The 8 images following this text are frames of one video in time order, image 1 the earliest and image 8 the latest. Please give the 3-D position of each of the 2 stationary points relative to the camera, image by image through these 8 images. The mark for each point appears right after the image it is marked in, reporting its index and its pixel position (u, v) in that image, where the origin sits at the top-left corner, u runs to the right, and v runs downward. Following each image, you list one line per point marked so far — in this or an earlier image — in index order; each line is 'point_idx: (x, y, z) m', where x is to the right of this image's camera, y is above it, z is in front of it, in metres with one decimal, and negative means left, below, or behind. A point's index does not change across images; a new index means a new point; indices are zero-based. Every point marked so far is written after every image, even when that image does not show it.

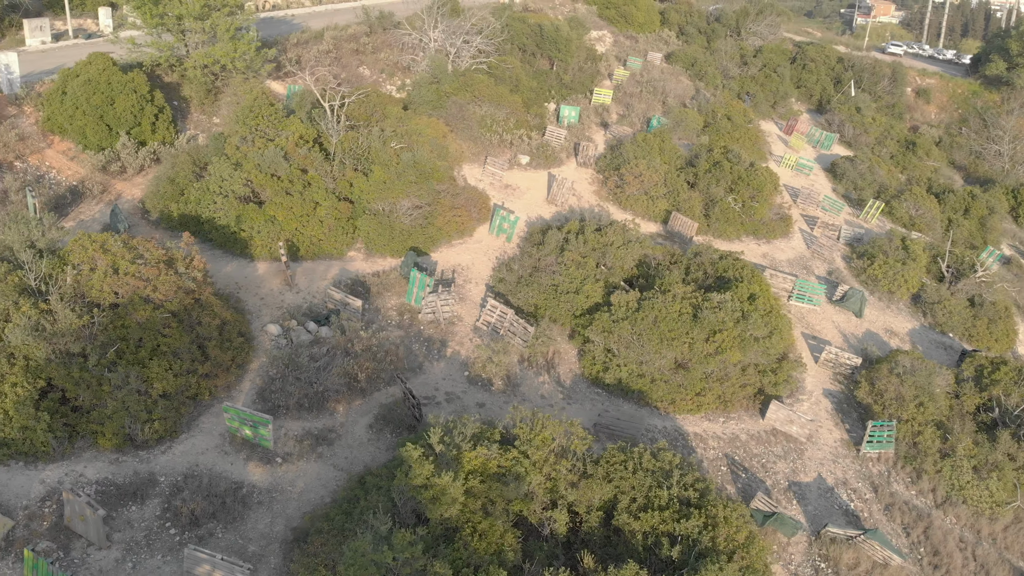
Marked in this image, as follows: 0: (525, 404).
0: (0.0, -2.0, +14.2) m
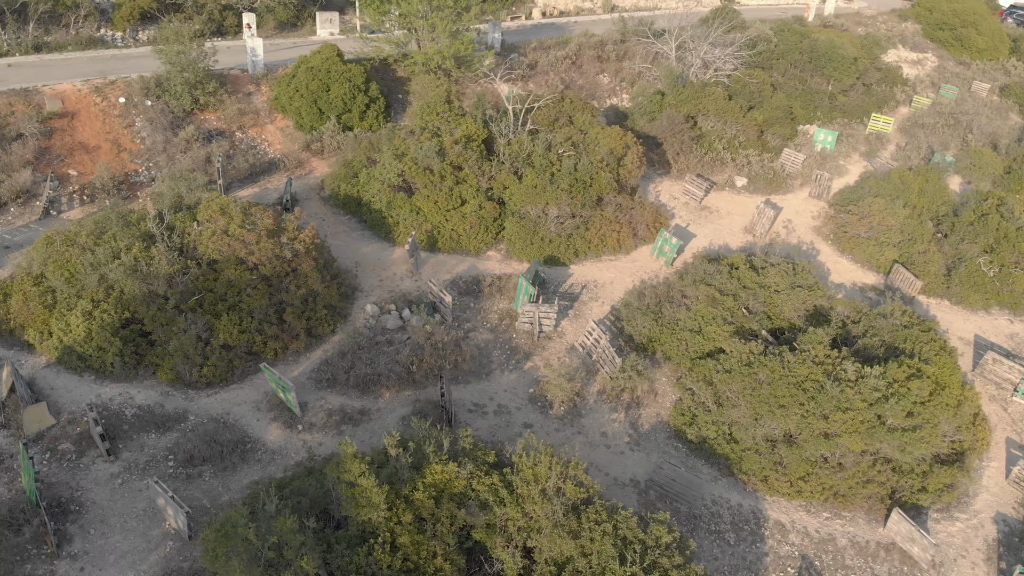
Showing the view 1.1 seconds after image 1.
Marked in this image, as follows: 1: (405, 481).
0: (+0.9, -2.3, +13.4) m
1: (-1.2, -2.2, +10.5) m
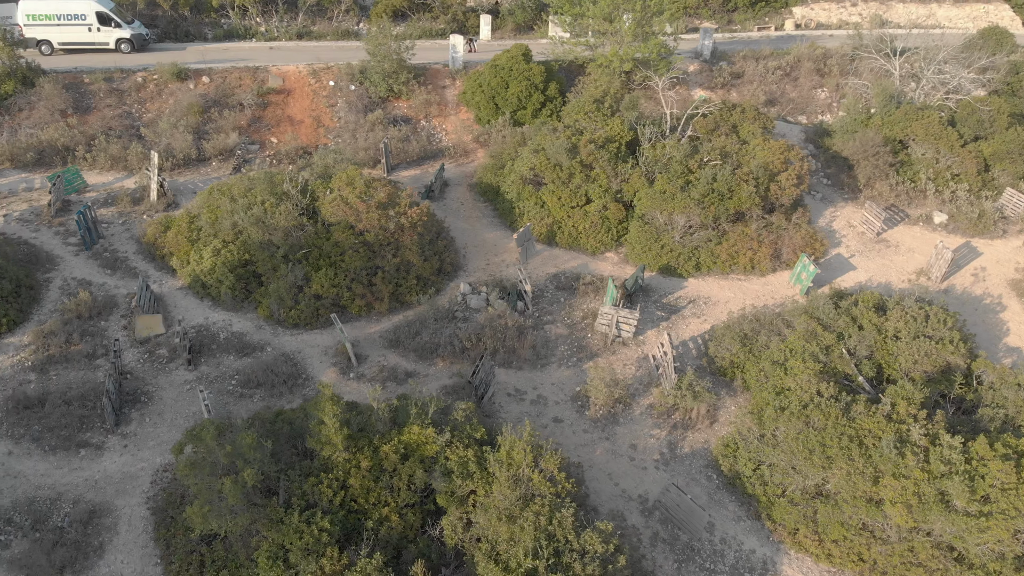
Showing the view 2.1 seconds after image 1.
0: (+1.3, -2.3, +13.2) m
1: (-1.6, -1.8, +11.4) m
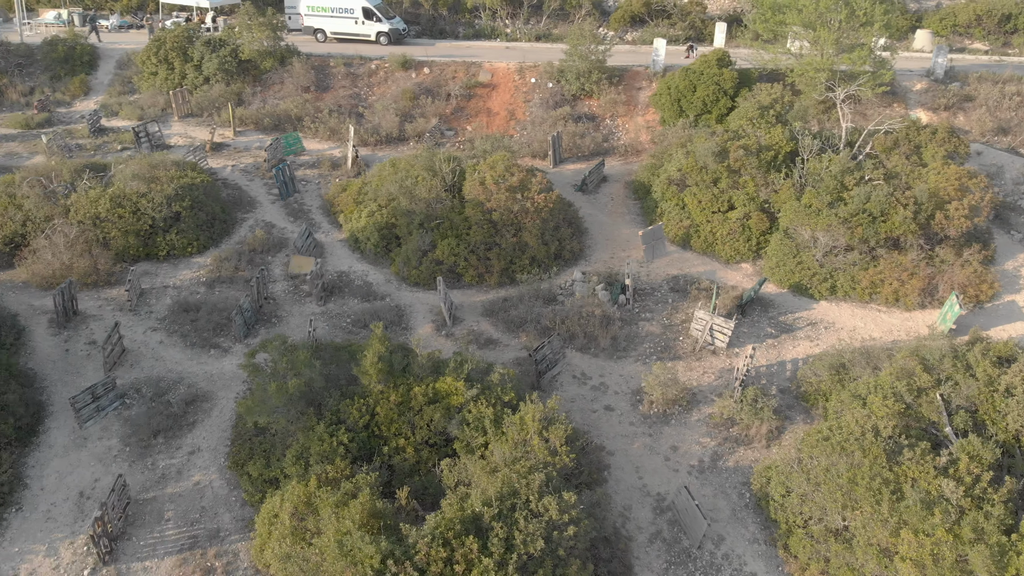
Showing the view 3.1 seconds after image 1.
0: (+2.0, -2.3, +13.3) m
1: (-1.3, -1.3, +12.7) m
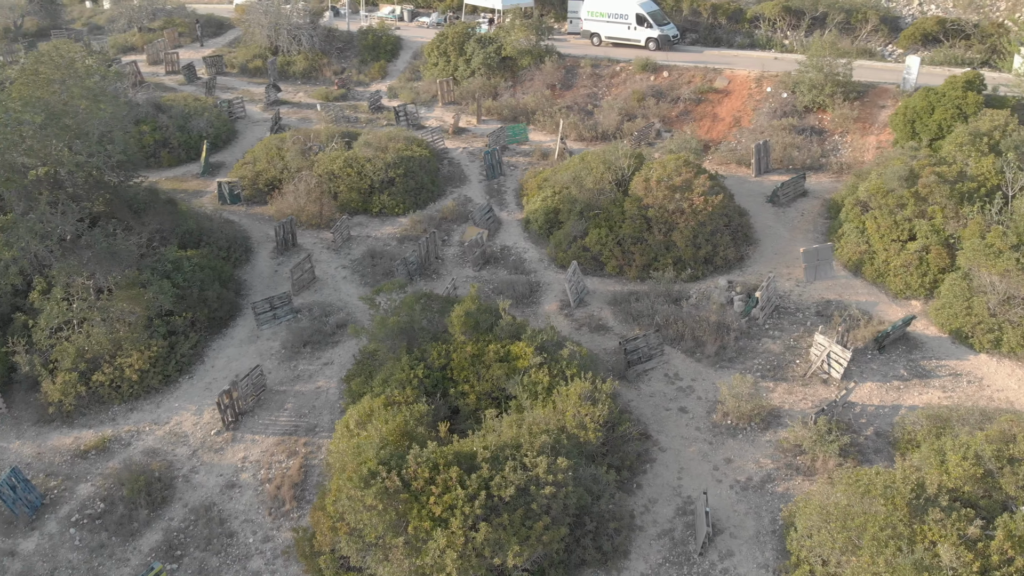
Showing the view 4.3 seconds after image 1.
0: (+2.9, -2.4, +13.3) m
1: (-0.1, -0.8, +14.0) m
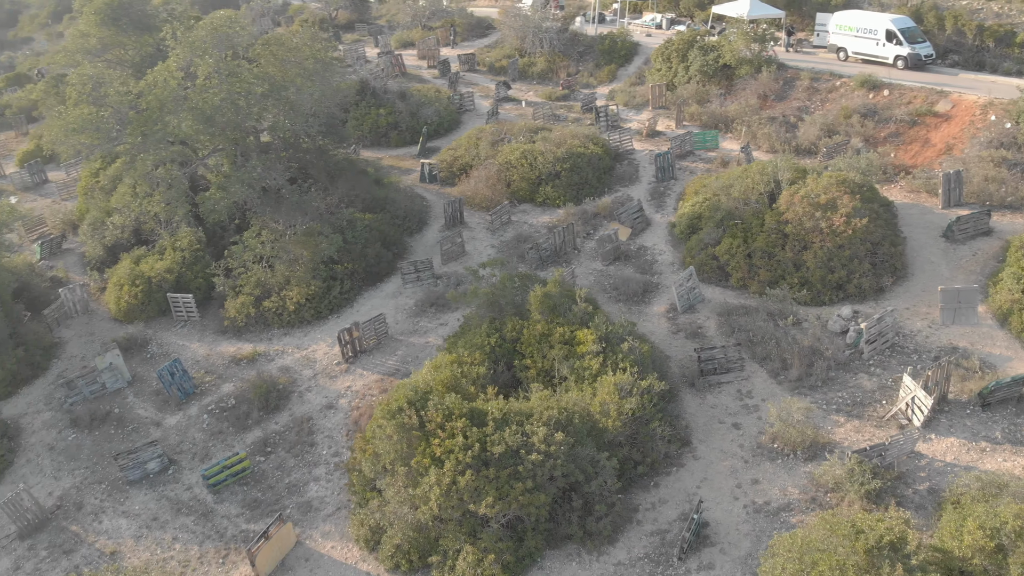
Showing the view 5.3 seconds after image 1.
0: (+3.4, -2.6, +13.0) m
1: (+1.1, -0.6, +14.8) m
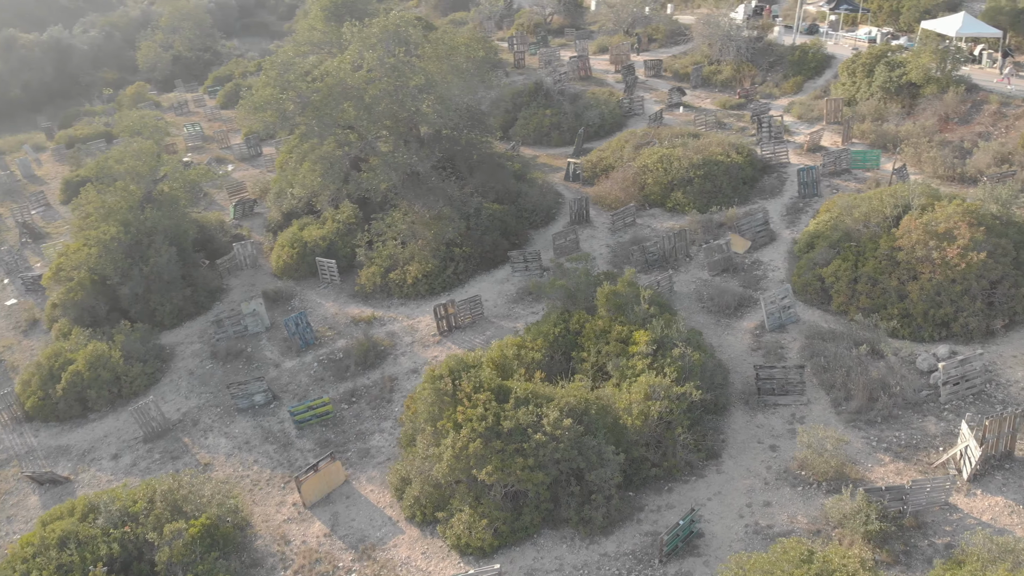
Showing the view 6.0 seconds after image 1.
0: (+3.6, -2.8, +12.7) m
1: (+2.2, -0.6, +15.0) m
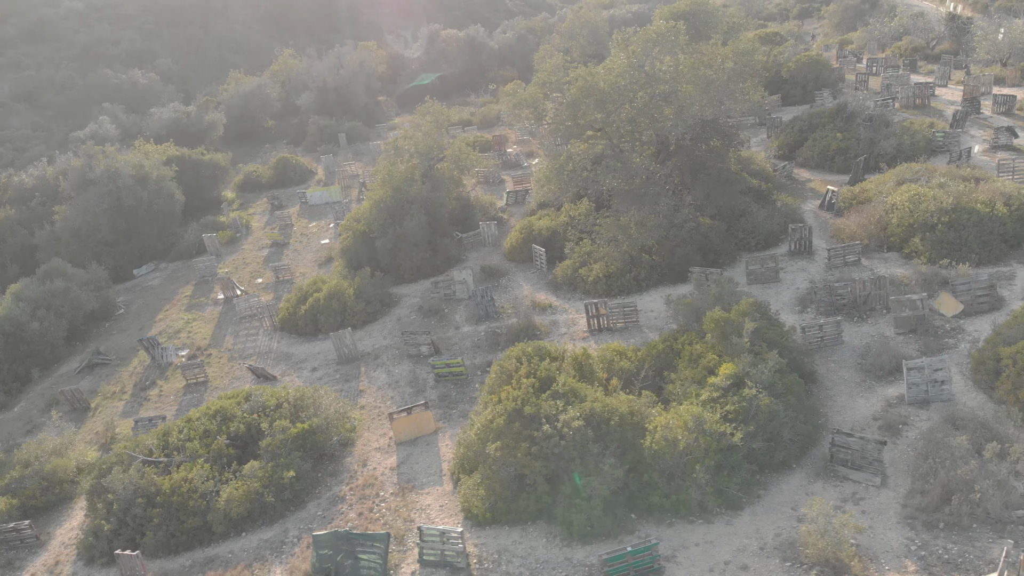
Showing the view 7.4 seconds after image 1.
0: (+3.2, -3.3, +11.5) m
1: (+3.6, -1.1, +14.2) m
